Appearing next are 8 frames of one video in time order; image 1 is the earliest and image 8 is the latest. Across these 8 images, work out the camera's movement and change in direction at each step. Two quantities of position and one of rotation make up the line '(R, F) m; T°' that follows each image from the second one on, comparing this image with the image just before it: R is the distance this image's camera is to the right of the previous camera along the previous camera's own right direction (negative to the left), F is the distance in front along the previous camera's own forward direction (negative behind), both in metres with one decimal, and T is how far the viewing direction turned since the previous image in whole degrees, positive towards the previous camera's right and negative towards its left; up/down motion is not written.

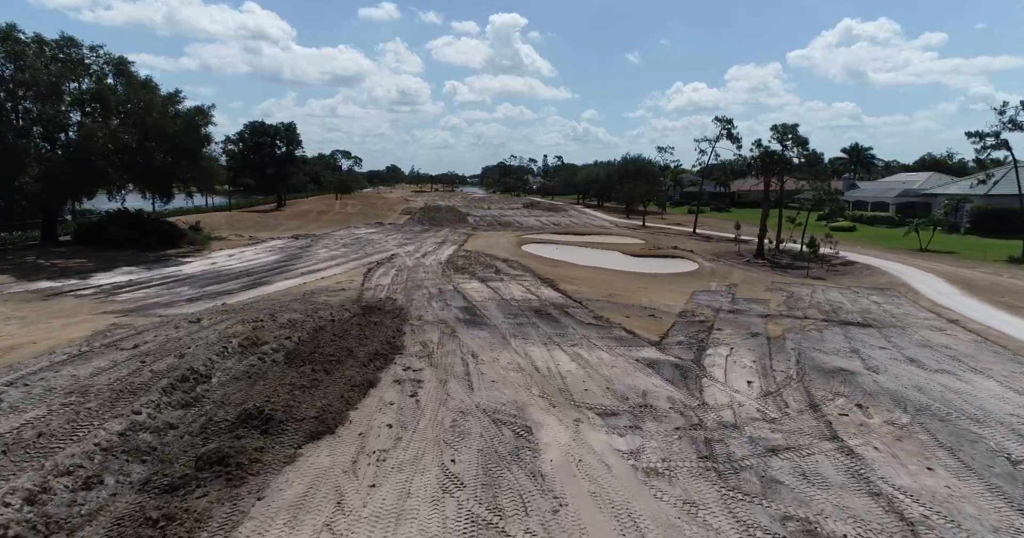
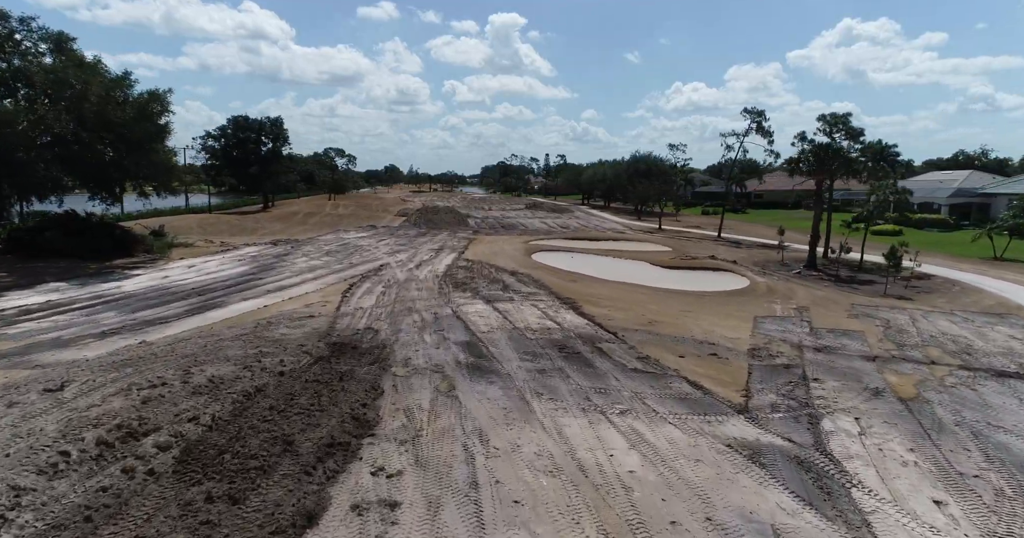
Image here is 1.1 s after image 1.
(-0.4, +4.1) m; 0°
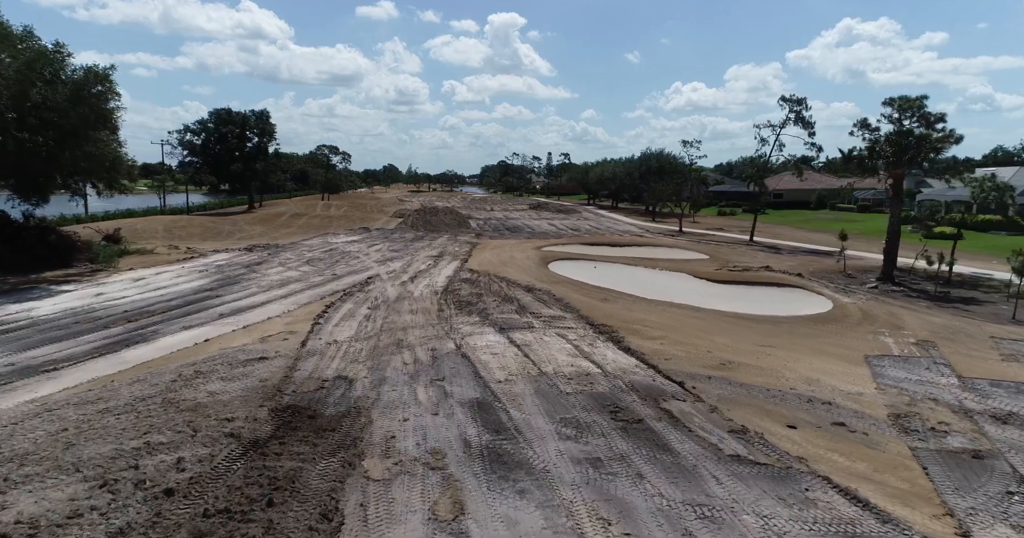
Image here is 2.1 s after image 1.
(-0.5, +4.1) m; 0°
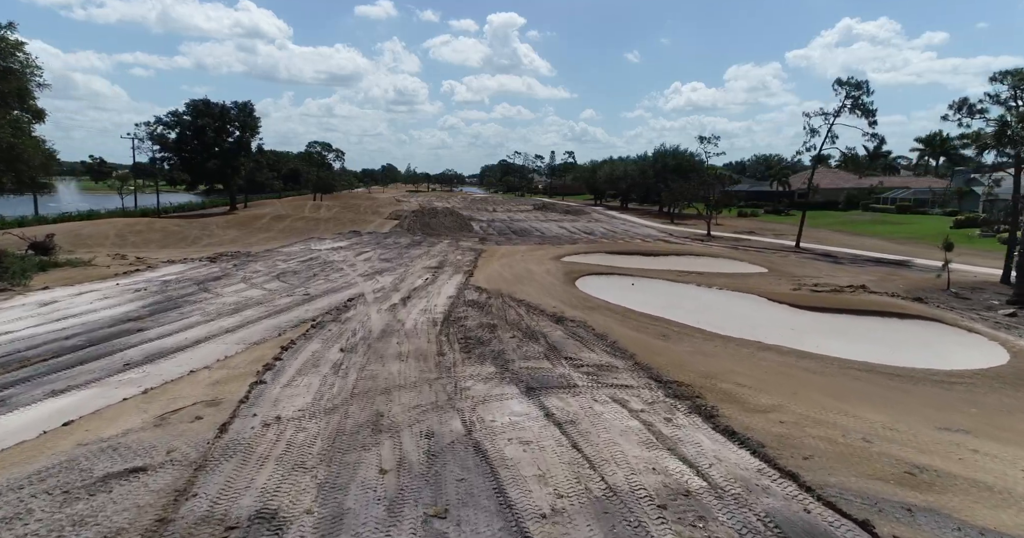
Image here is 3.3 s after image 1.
(-0.6, +4.7) m; 0°
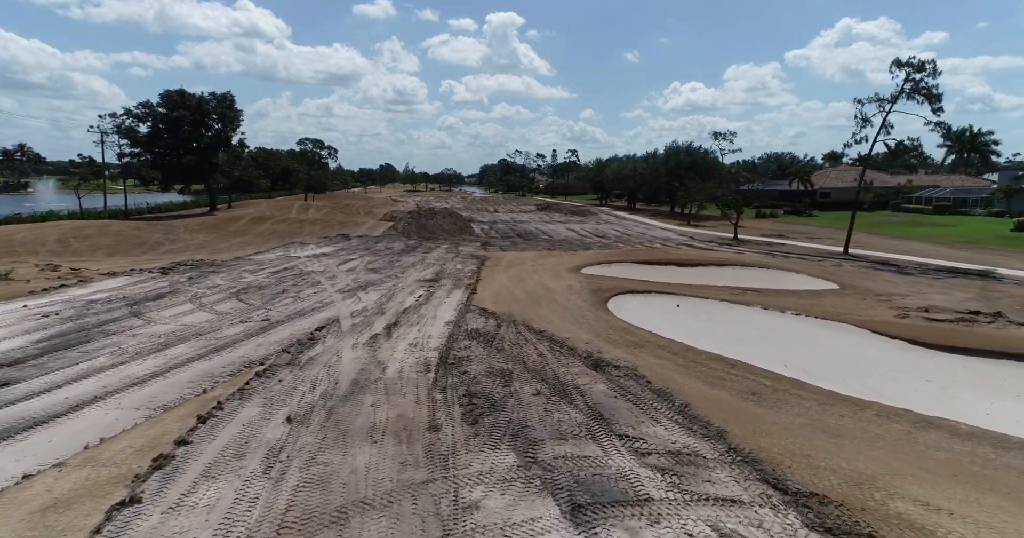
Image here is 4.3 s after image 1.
(-0.4, +4.0) m; 0°
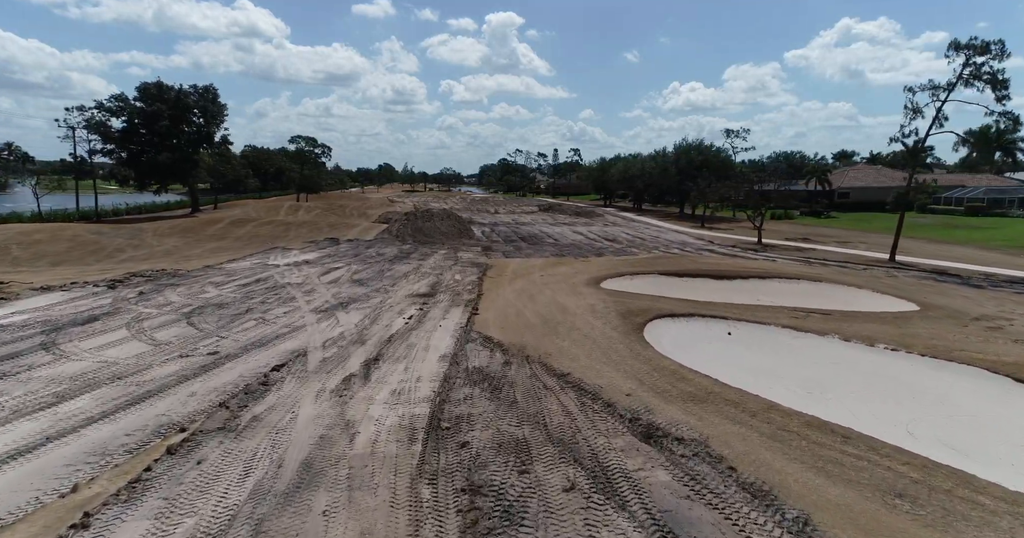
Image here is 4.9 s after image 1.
(-0.3, +3.1) m; 0°
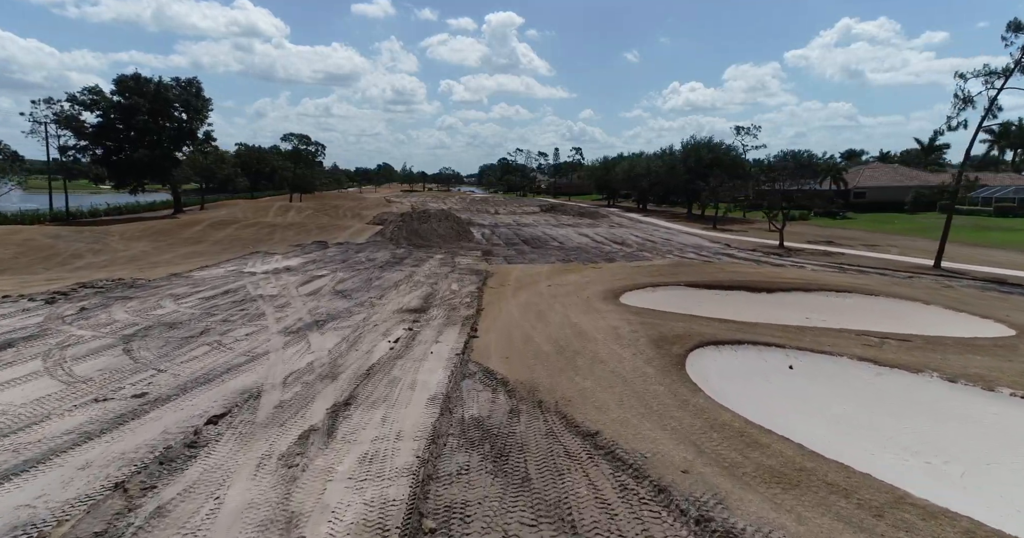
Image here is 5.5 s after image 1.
(-0.1, +2.5) m; 0°
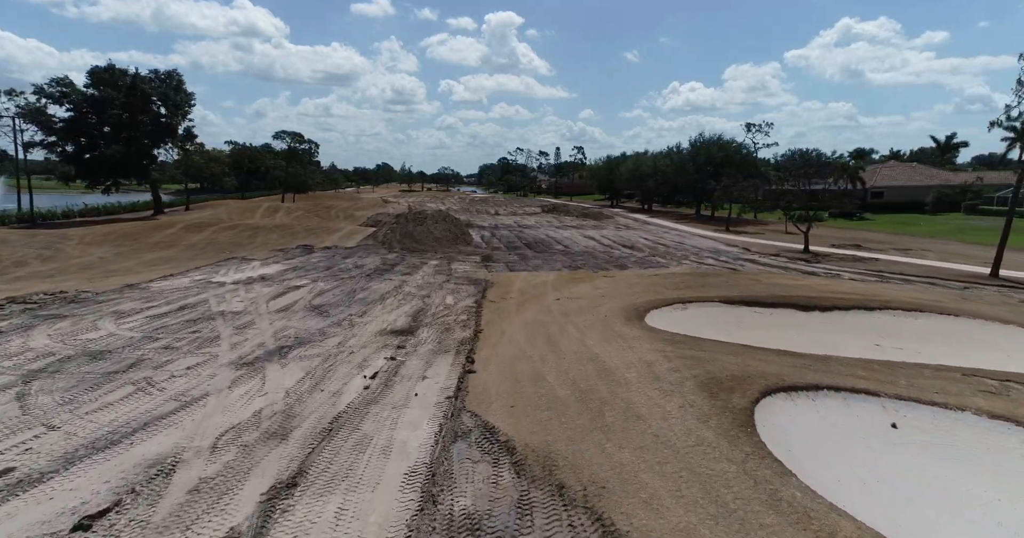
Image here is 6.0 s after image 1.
(-0.1, +2.6) m; 0°
